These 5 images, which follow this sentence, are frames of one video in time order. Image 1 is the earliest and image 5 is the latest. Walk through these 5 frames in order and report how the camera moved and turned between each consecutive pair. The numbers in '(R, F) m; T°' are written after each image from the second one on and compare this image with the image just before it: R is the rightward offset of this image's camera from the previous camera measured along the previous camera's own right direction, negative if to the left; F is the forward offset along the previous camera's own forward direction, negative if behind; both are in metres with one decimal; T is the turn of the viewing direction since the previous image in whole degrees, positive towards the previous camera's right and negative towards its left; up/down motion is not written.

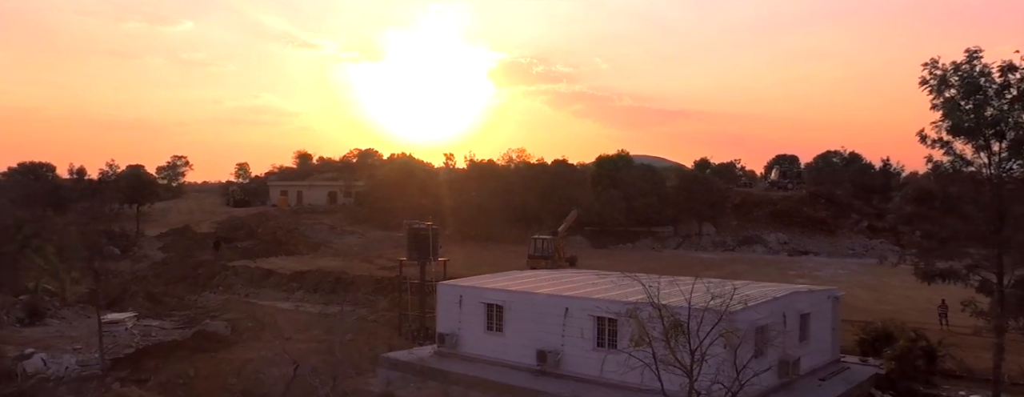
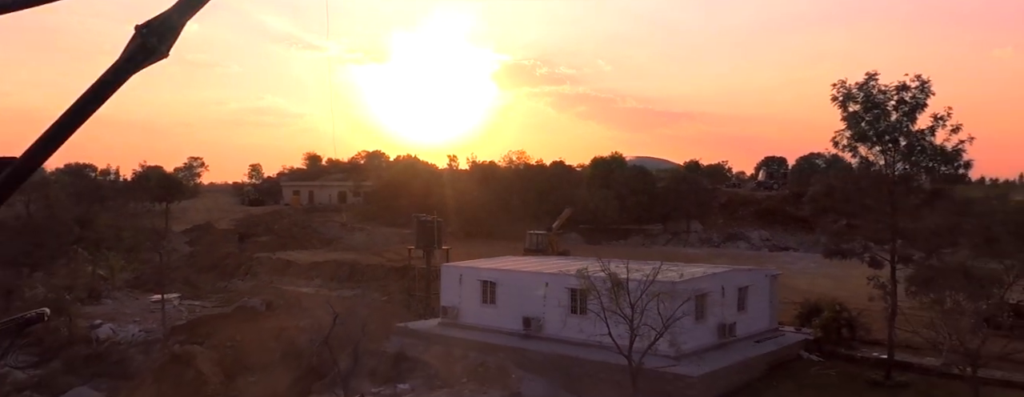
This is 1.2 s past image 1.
(+0.4, -3.7) m; 0°
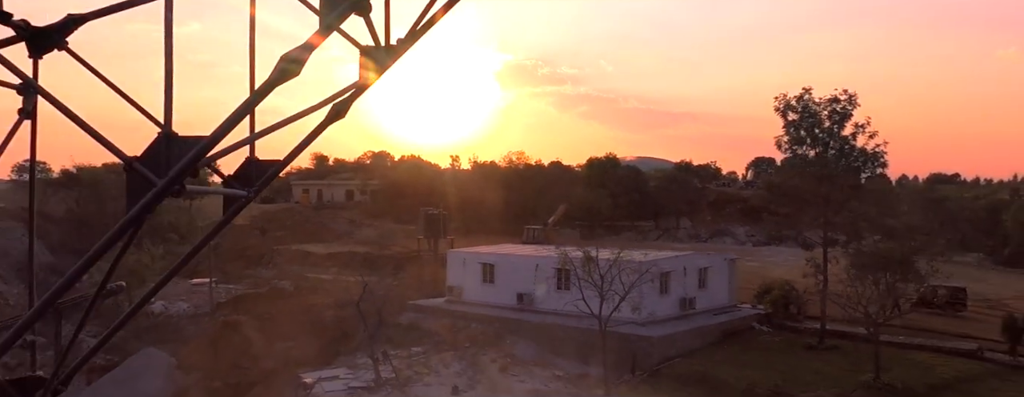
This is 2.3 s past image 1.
(+0.2, -3.7) m; 0°
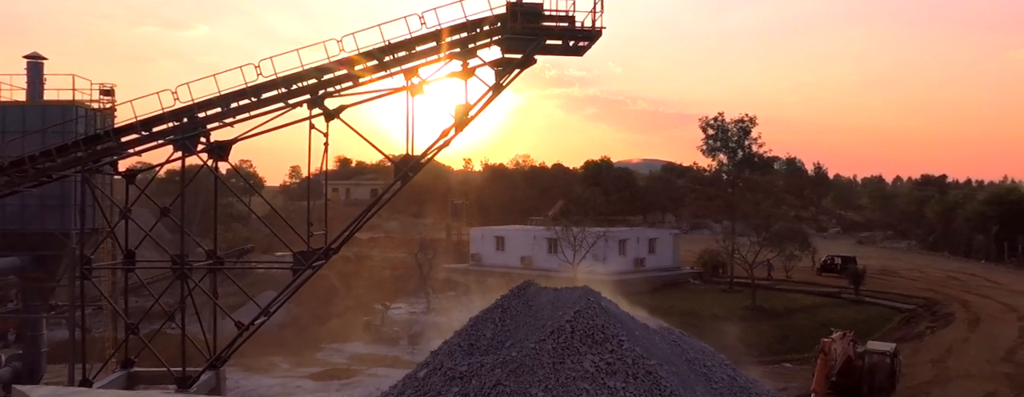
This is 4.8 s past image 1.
(+0.1, -10.0) m; -1°
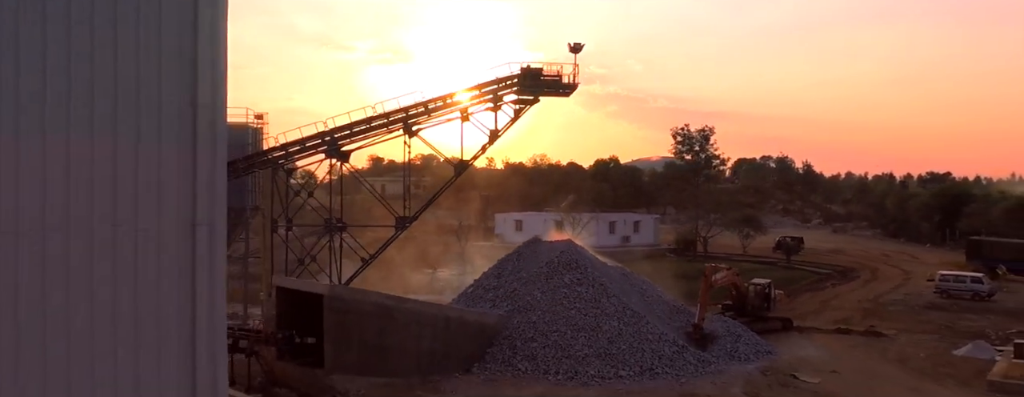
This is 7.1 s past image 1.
(+0.3, -10.2) m; -2°
